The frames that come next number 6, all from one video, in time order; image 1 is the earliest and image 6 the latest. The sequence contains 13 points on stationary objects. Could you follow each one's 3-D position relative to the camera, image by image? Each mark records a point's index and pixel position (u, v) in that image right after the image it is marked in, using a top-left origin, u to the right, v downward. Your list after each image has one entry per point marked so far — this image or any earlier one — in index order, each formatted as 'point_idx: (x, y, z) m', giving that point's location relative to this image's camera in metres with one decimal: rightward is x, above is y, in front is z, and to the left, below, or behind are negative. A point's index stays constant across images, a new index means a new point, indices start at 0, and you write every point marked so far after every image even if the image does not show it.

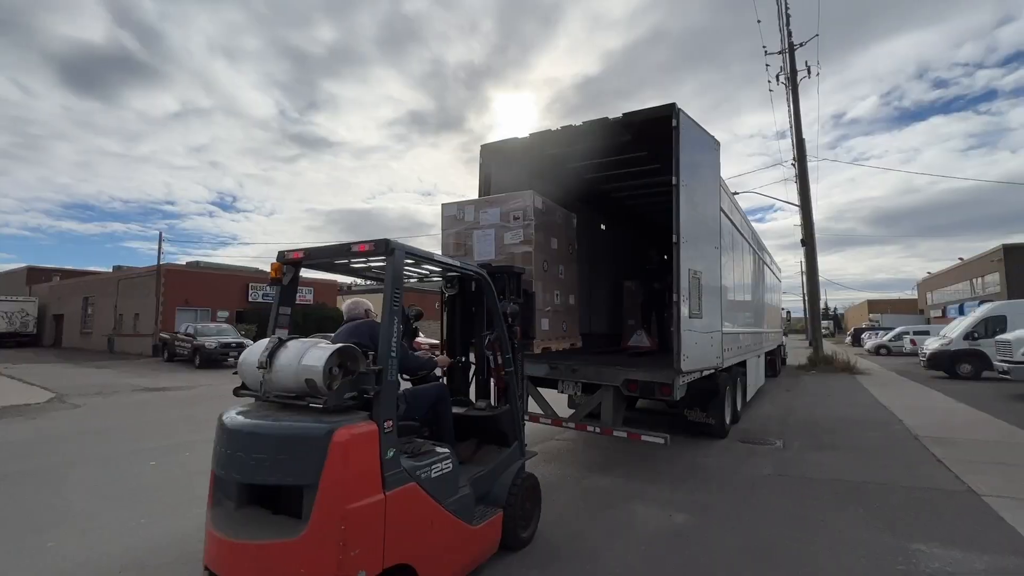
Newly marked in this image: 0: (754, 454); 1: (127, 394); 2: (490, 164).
0: (+3.7, -2.6, +7.1) m
1: (-9.8, -2.7, +12.0) m
2: (-0.4, +2.0, +7.4) m
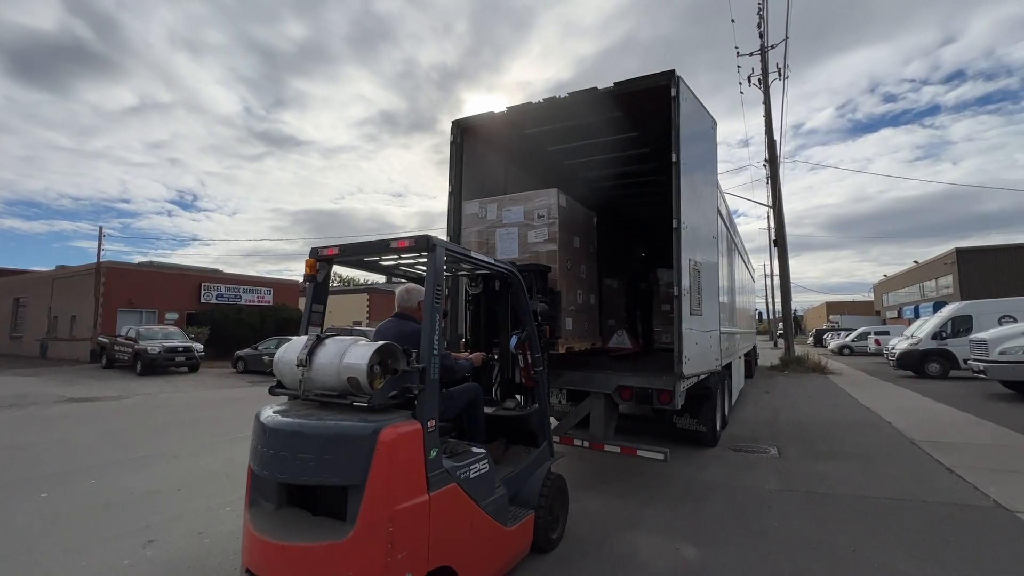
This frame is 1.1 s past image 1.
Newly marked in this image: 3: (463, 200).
0: (+3.4, -2.5, +6.5) m
1: (-10.5, -2.7, +10.6) m
2: (-0.7, +2.1, +6.6) m
3: (-0.7, +1.2, +6.6) m
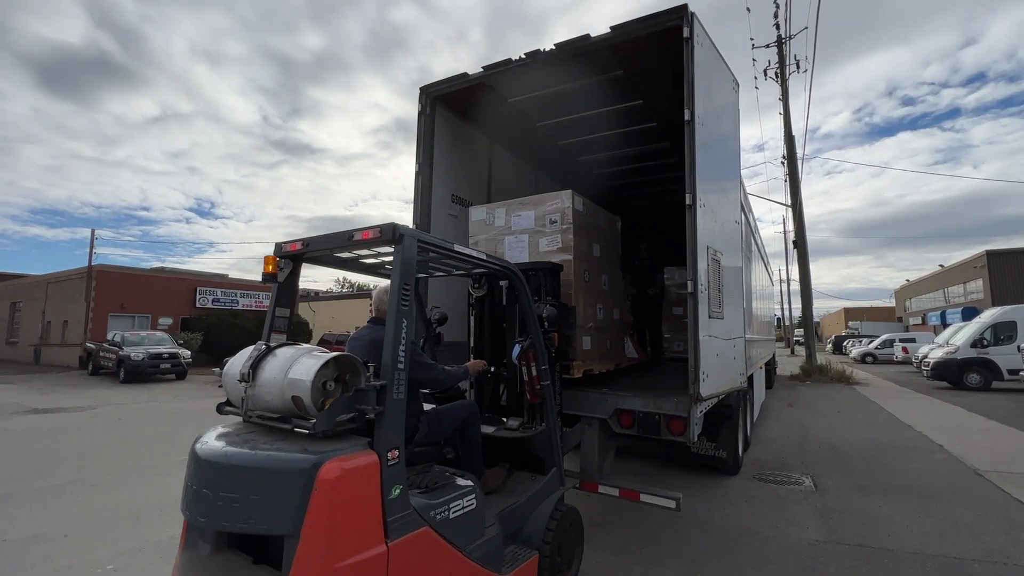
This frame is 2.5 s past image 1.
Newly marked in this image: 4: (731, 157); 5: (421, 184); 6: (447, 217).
0: (+3.2, -2.5, +5.4) m
1: (-10.6, -2.7, +9.8) m
2: (-0.9, +2.1, +5.6) m
3: (-1.0, +1.2, +5.6) m
4: (+2.6, +1.5, +5.5) m
5: (-1.1, +1.2, +5.4) m
6: (-0.8, +0.9, +5.8) m
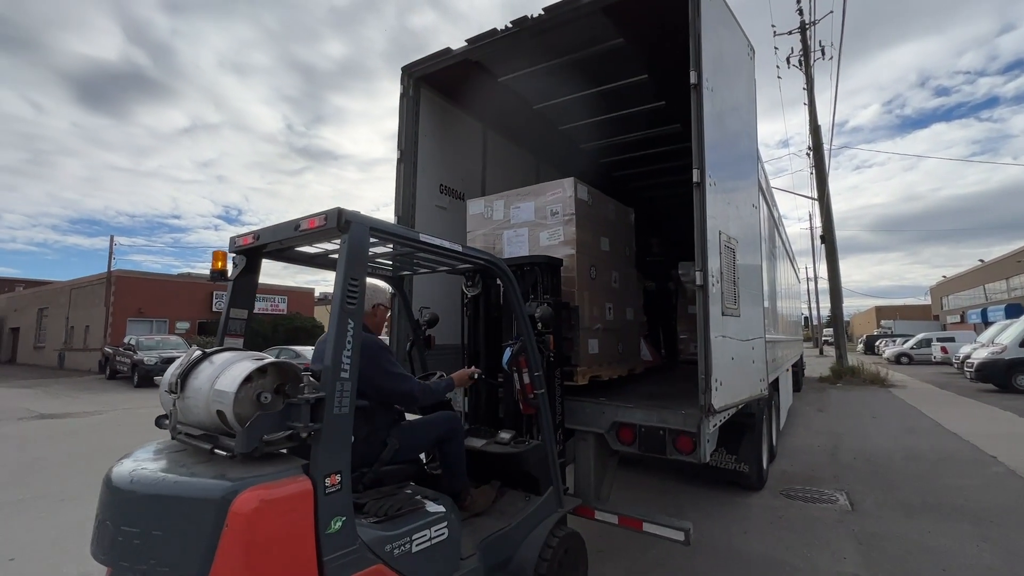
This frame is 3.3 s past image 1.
0: (+3.2, -2.4, +4.8) m
1: (-10.4, -2.8, +9.8) m
2: (-1.0, +2.1, +5.2) m
3: (-1.0, +1.3, +5.2) m
4: (+2.5, +1.6, +5.0) m
5: (-1.1, +1.2, +5.0) m
6: (-0.9, +0.9, +5.4) m
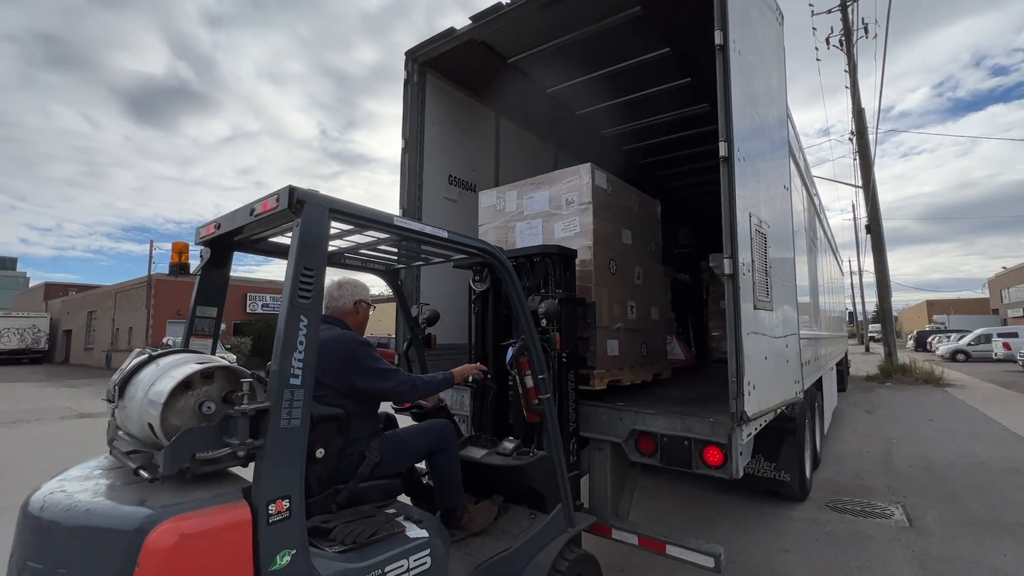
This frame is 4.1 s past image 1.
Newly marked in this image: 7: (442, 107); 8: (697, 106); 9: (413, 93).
0: (+3.3, -2.4, +4.3) m
1: (-9.9, -2.9, +10.1) m
2: (-0.9, +2.1, +4.9) m
3: (-0.9, +1.3, +4.9) m
4: (+2.6, +1.7, +4.5) m
5: (-1.0, +1.3, +4.8) m
6: (-0.7, +1.0, +5.1) m
7: (-0.8, +2.0, +5.1) m
8: (+2.3, +2.2, +5.7) m
9: (-1.0, +2.0, +4.8) m
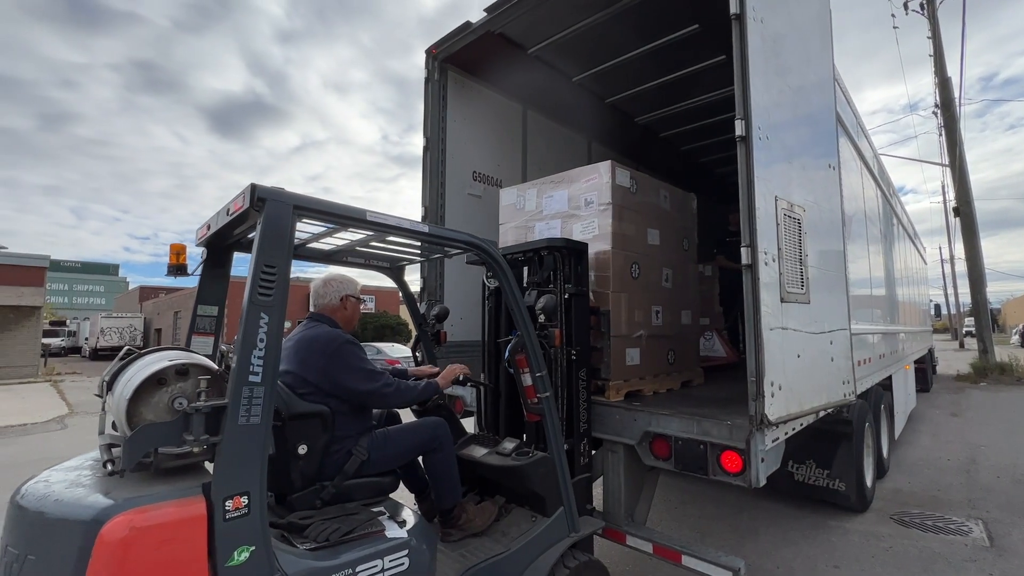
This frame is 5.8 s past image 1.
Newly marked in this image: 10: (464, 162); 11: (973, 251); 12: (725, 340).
0: (+3.5, -2.3, +3.8) m
1: (-8.9, -3.0, +11.2) m
2: (-0.7, +2.2, +4.9) m
3: (-0.7, +1.3, +4.9) m
4: (+2.7, +1.8, +4.0) m
5: (-0.8, +1.3, +4.8) m
6: (-0.5, +1.0, +5.1) m
7: (-0.5, +2.0, +5.1) m
8: (+2.6, +2.3, +5.3) m
9: (-0.8, +2.0, +4.8) m
10: (-0.5, +1.4, +5.0) m
11: (+17.0, +1.4, +17.2) m
12: (+2.7, -0.7, +5.9) m
